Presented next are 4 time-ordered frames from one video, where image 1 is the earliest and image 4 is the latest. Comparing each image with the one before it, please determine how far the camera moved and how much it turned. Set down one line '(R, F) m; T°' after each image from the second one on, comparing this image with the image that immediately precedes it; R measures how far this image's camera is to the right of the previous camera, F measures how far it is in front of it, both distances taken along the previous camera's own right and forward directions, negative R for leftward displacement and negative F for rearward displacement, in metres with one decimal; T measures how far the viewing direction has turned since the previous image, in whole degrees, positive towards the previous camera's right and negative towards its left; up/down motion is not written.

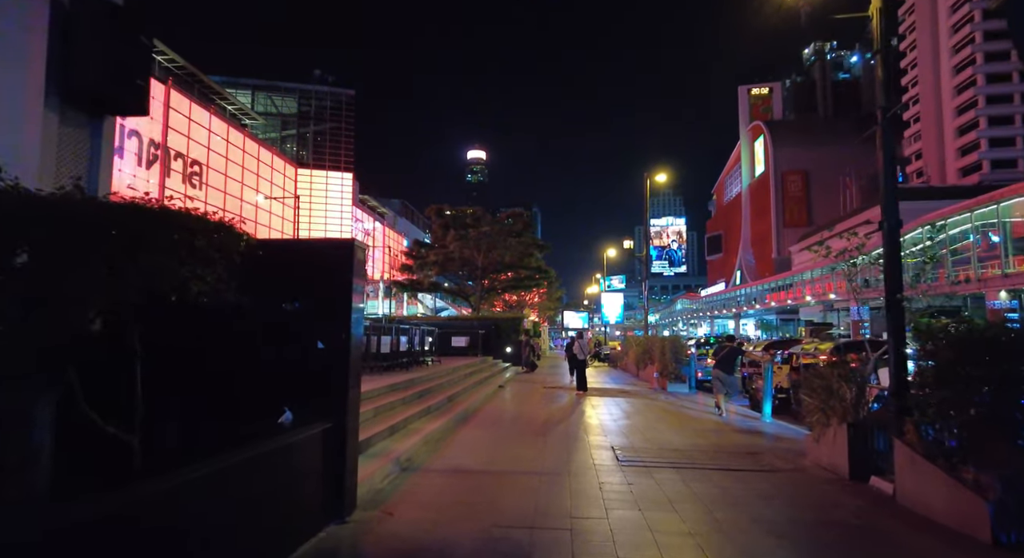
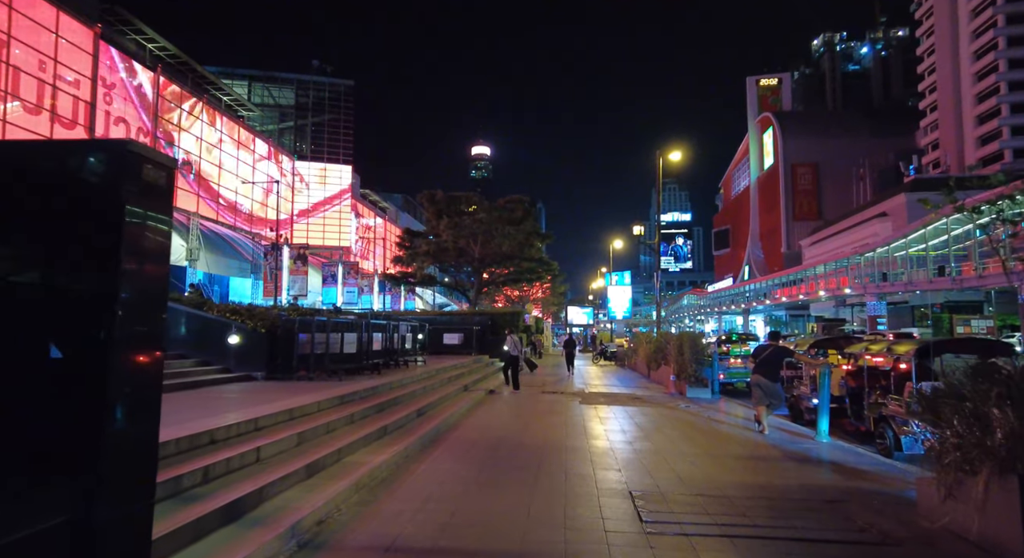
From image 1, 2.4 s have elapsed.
(+0.3, +2.7) m; 0°
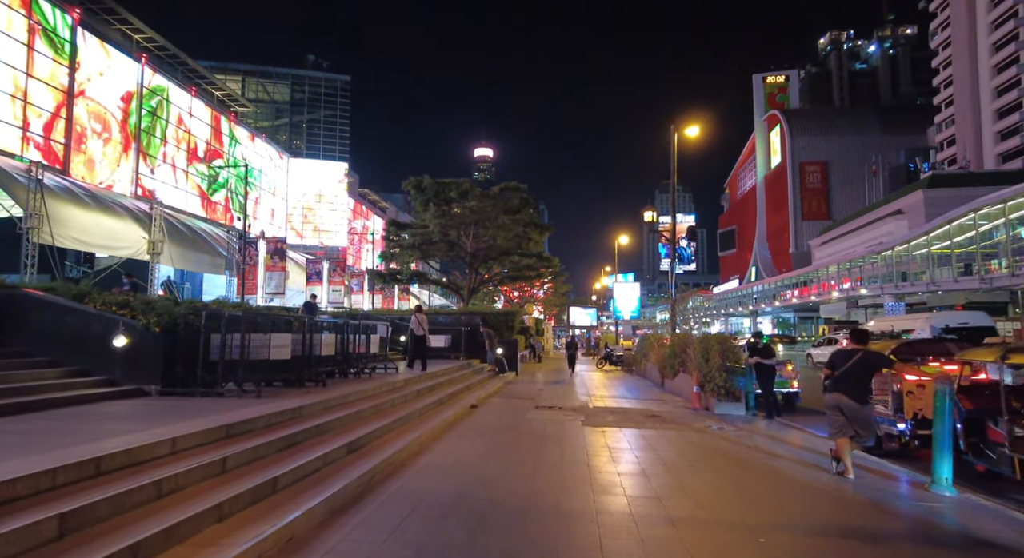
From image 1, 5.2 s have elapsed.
(+0.3, +3.1) m; 0°
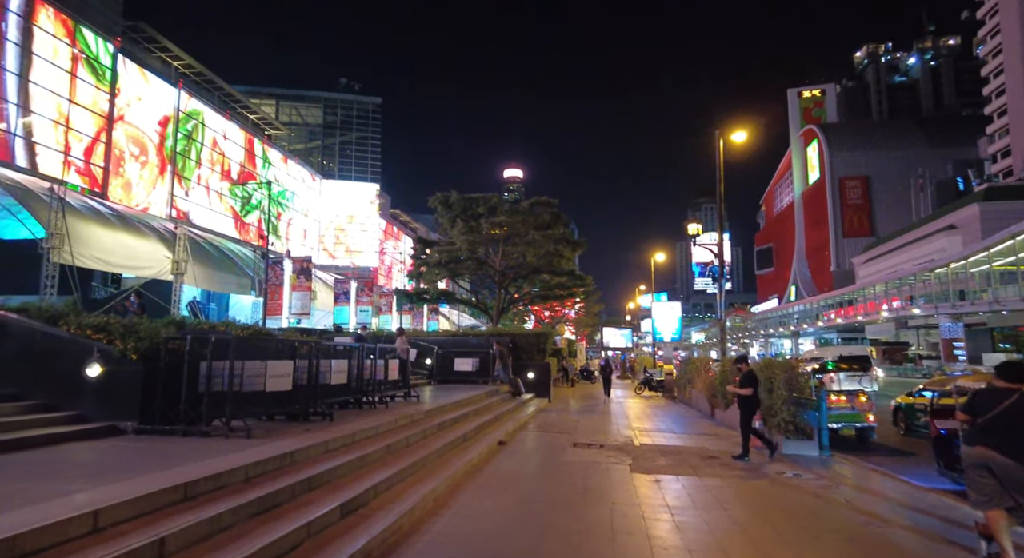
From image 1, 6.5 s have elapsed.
(-0.1, +1.5) m; -3°
